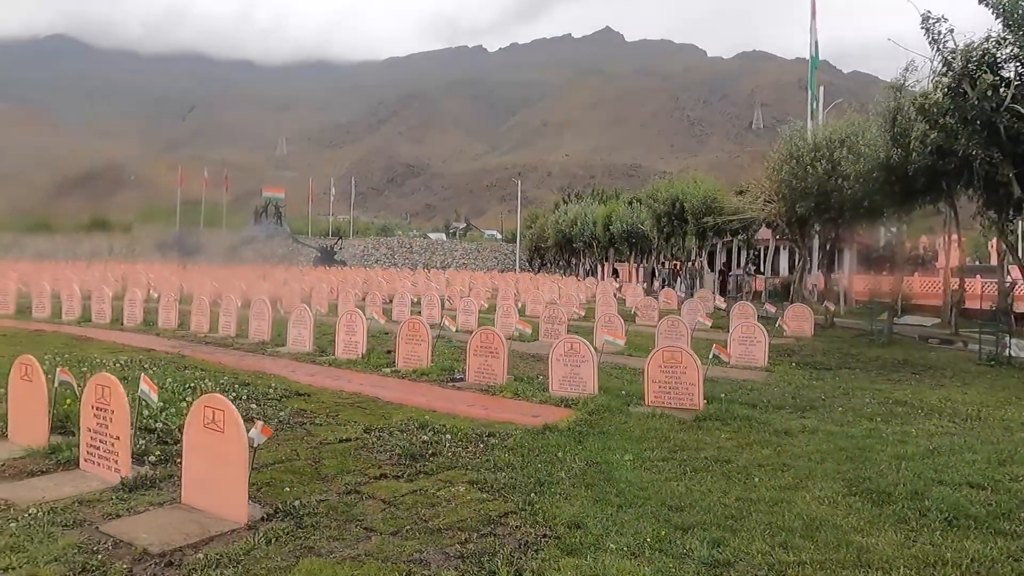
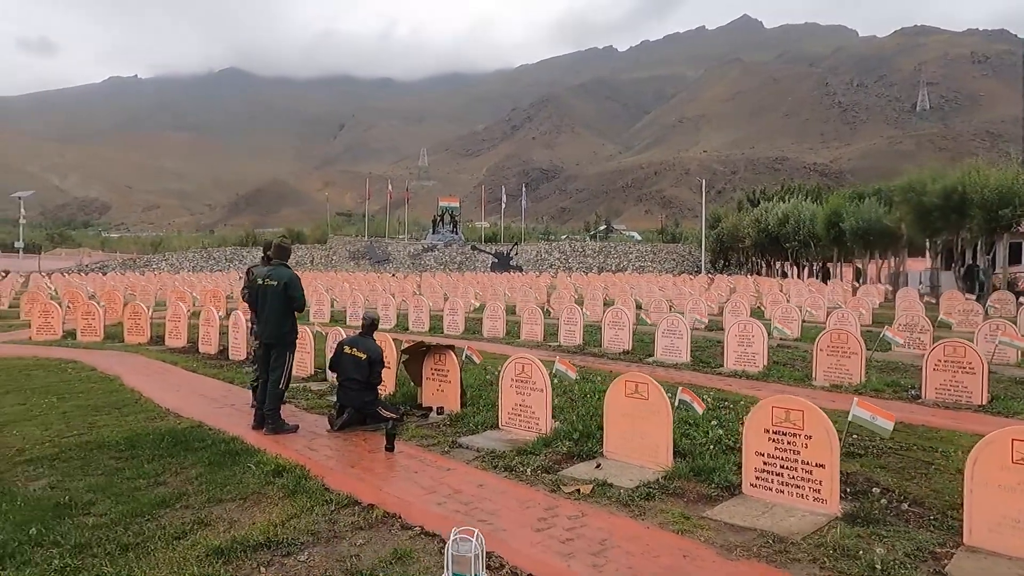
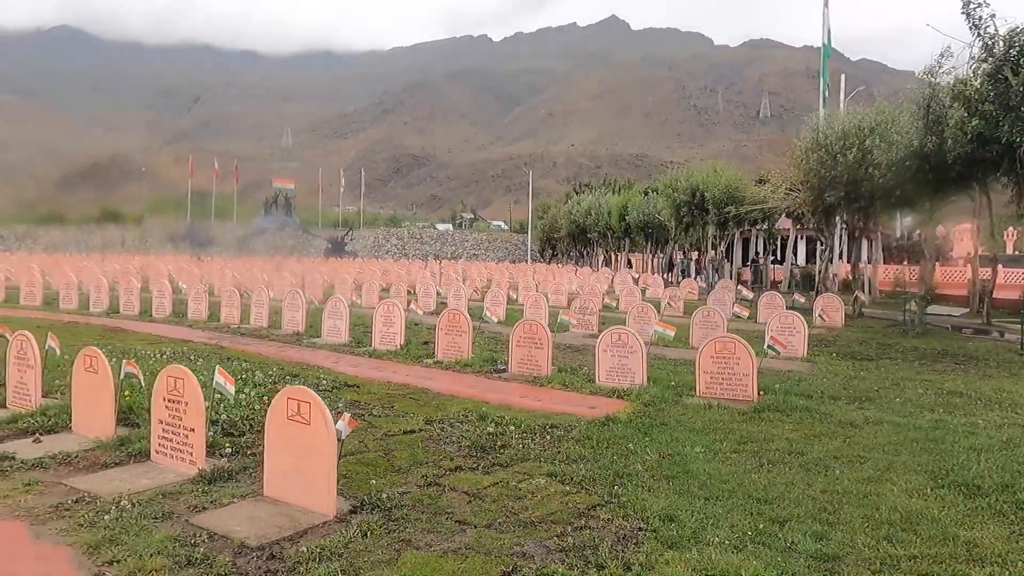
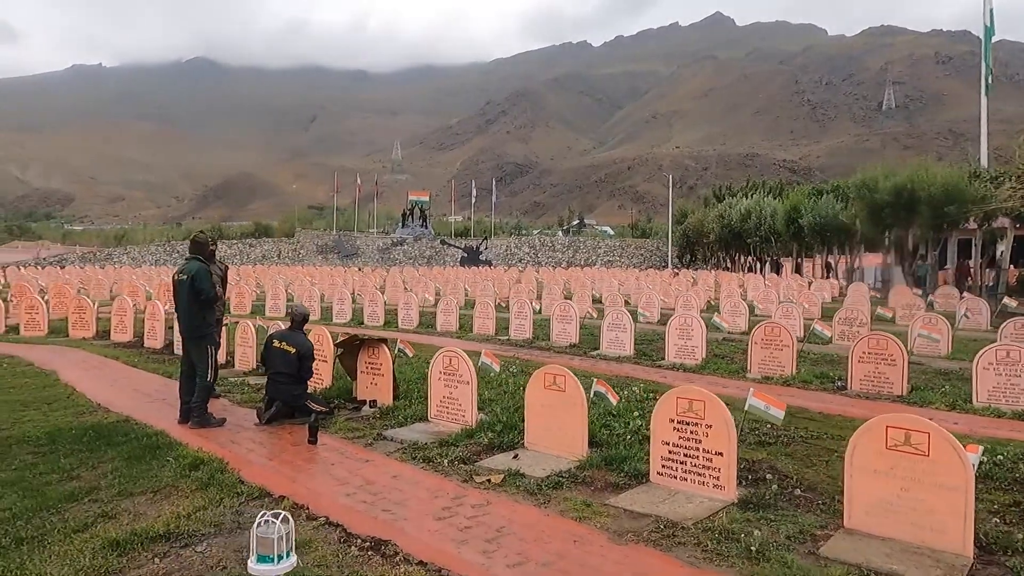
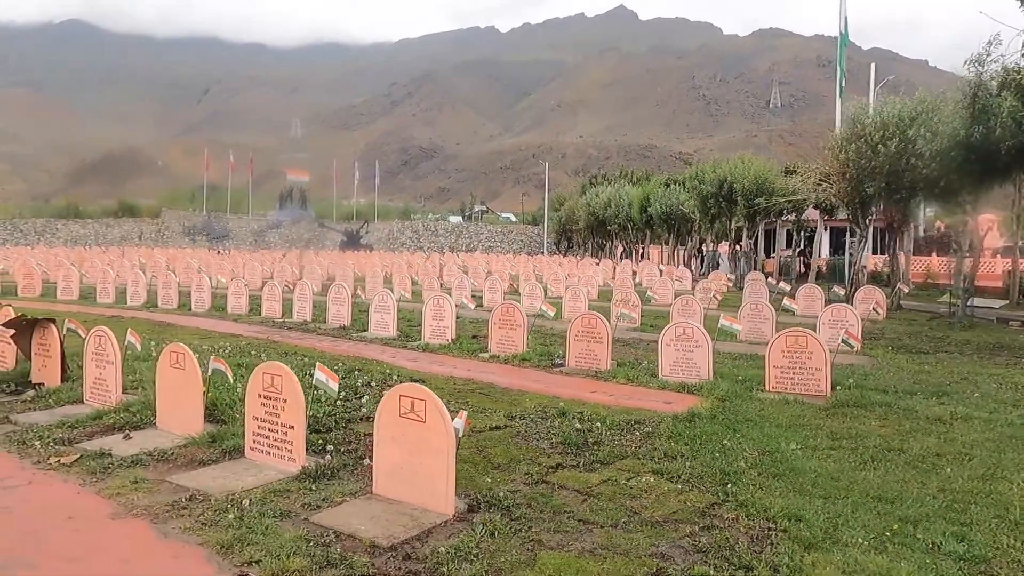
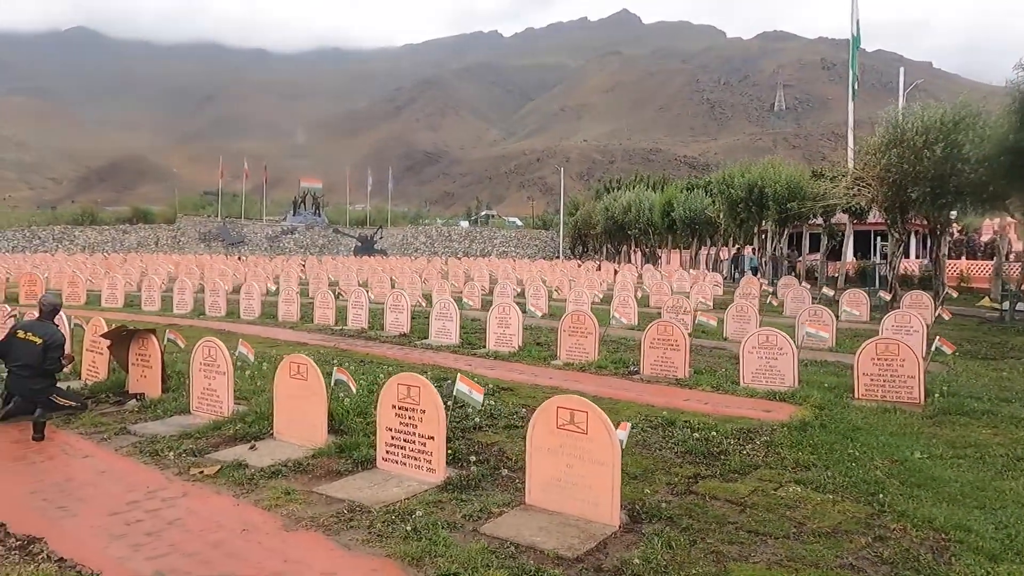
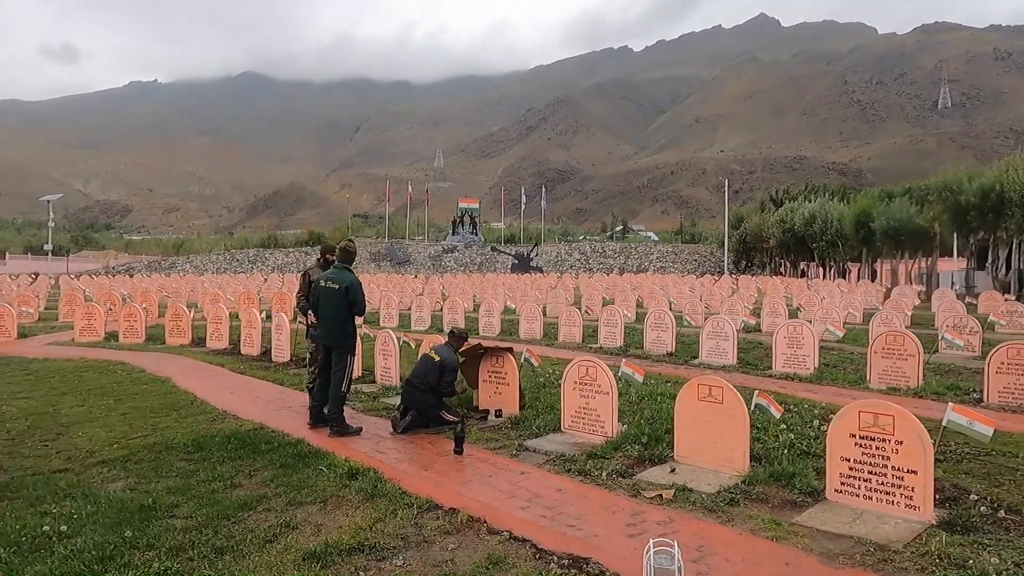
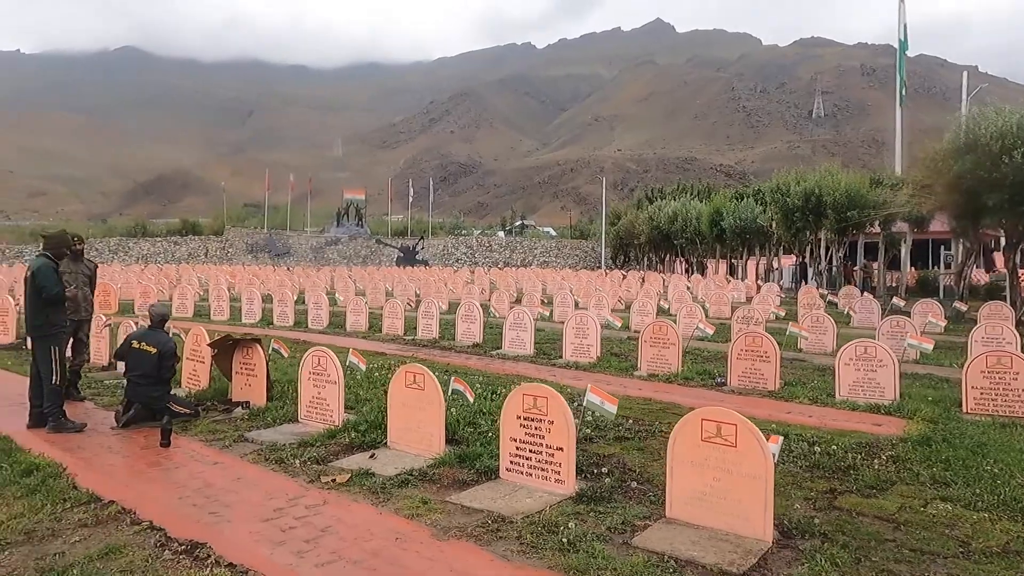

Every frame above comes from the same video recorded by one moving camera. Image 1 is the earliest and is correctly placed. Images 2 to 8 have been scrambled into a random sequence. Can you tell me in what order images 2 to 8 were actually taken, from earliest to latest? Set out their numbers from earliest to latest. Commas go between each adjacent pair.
3, 5, 6, 8, 4, 2, 7
